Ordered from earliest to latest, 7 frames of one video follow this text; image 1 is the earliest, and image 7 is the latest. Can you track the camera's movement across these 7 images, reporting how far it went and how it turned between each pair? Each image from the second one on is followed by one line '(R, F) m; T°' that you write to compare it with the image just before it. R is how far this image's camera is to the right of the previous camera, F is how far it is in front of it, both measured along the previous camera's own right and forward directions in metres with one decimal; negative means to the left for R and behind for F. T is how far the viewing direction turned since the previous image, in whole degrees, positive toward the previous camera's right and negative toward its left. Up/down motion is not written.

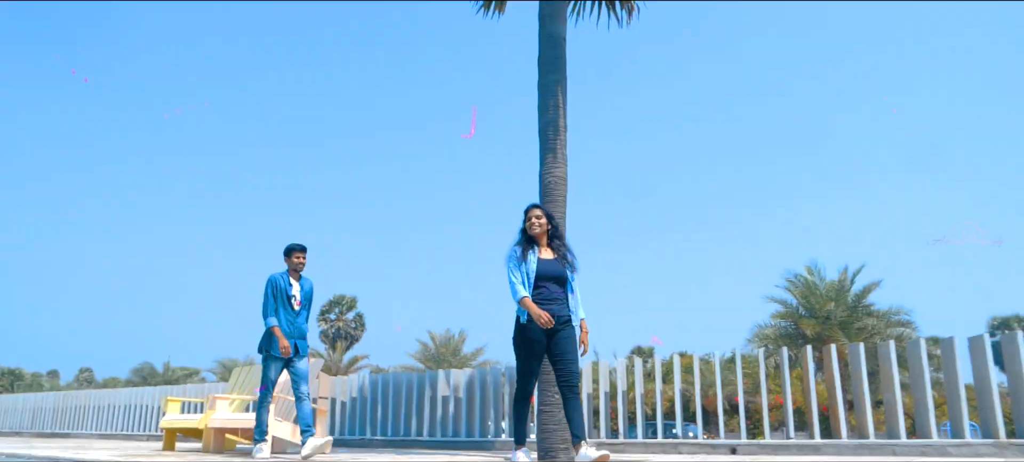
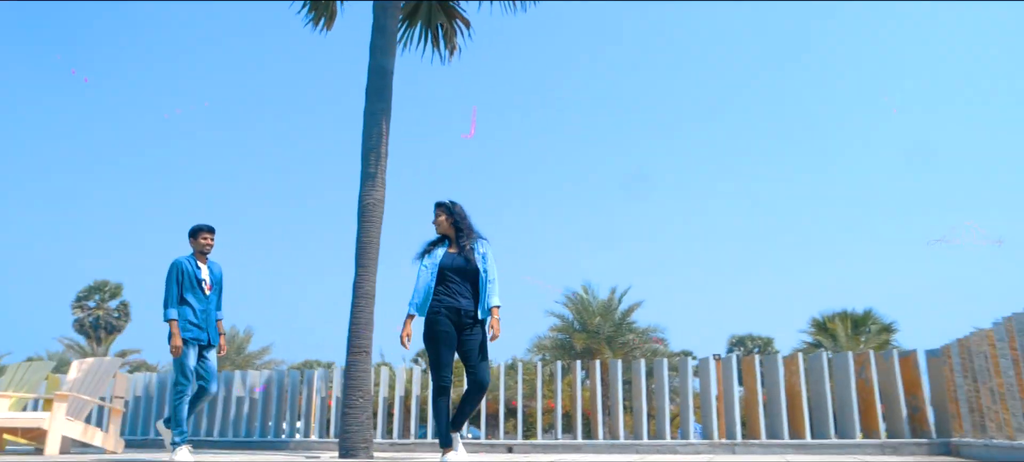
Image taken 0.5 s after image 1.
(+2.7, -0.5) m; -6°
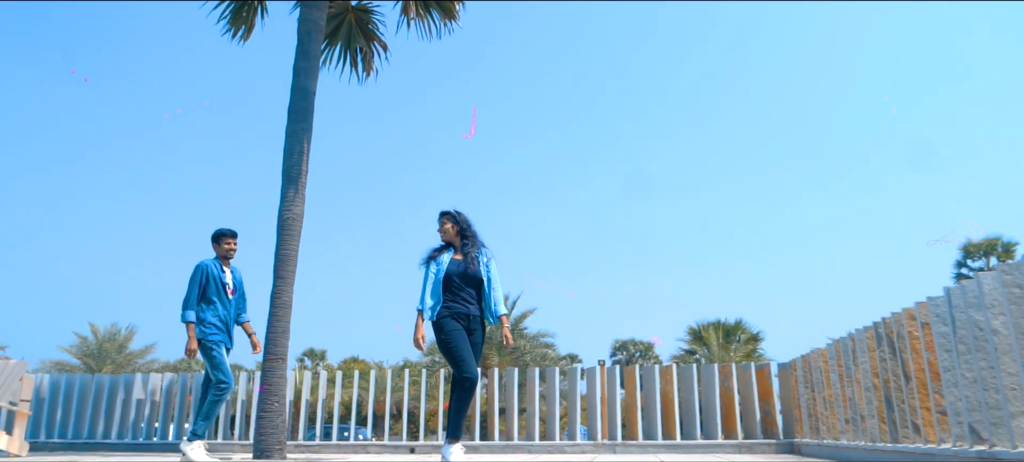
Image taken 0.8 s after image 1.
(-0.3, -0.8) m; +8°
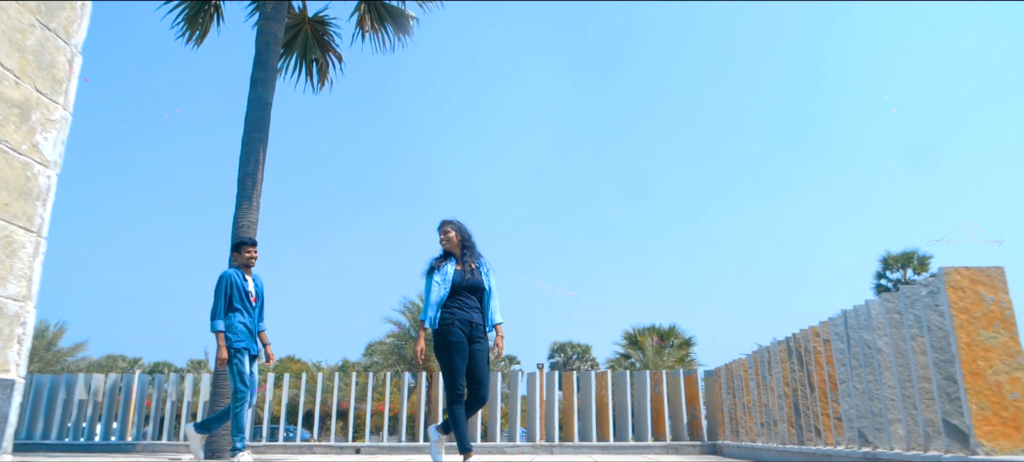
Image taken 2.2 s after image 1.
(-0.1, -0.5) m; +5°
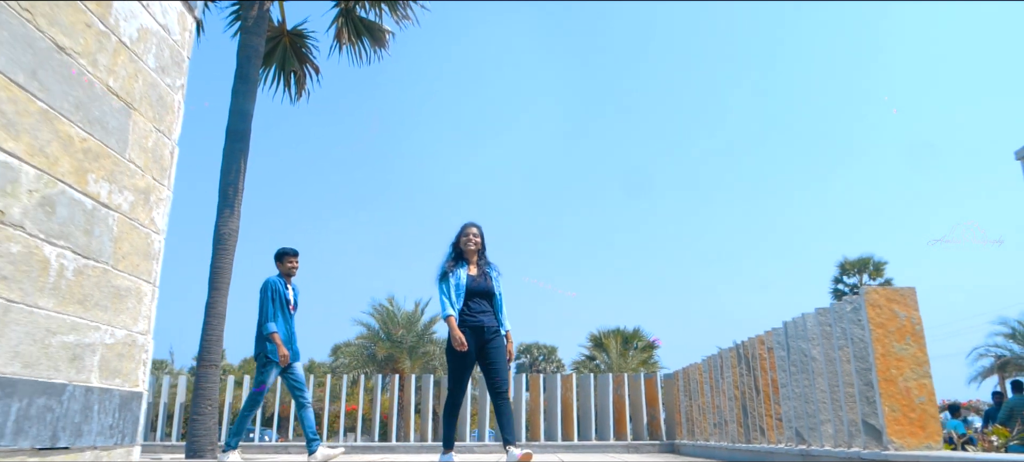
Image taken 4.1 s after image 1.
(-0.1, -0.5) m; +3°
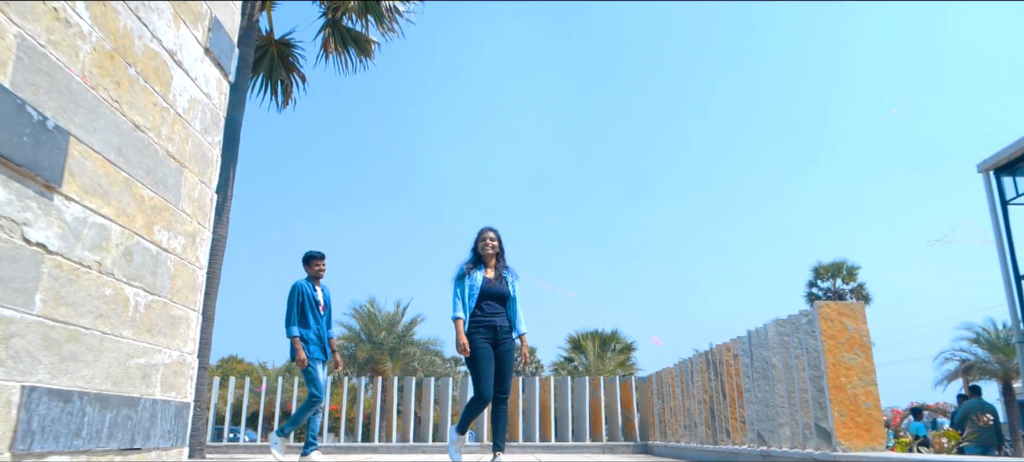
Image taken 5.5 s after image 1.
(0.0, -0.4) m; +2°
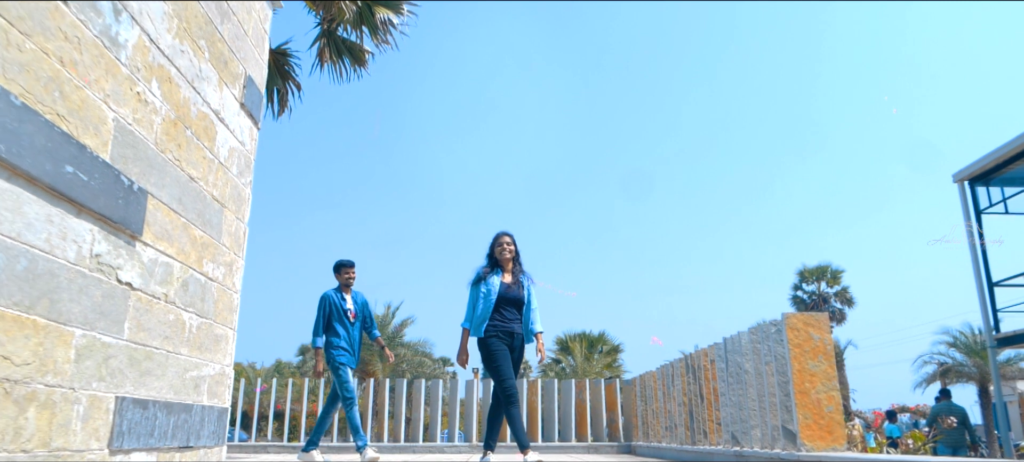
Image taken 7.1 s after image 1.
(0.0, -0.4) m; +1°
